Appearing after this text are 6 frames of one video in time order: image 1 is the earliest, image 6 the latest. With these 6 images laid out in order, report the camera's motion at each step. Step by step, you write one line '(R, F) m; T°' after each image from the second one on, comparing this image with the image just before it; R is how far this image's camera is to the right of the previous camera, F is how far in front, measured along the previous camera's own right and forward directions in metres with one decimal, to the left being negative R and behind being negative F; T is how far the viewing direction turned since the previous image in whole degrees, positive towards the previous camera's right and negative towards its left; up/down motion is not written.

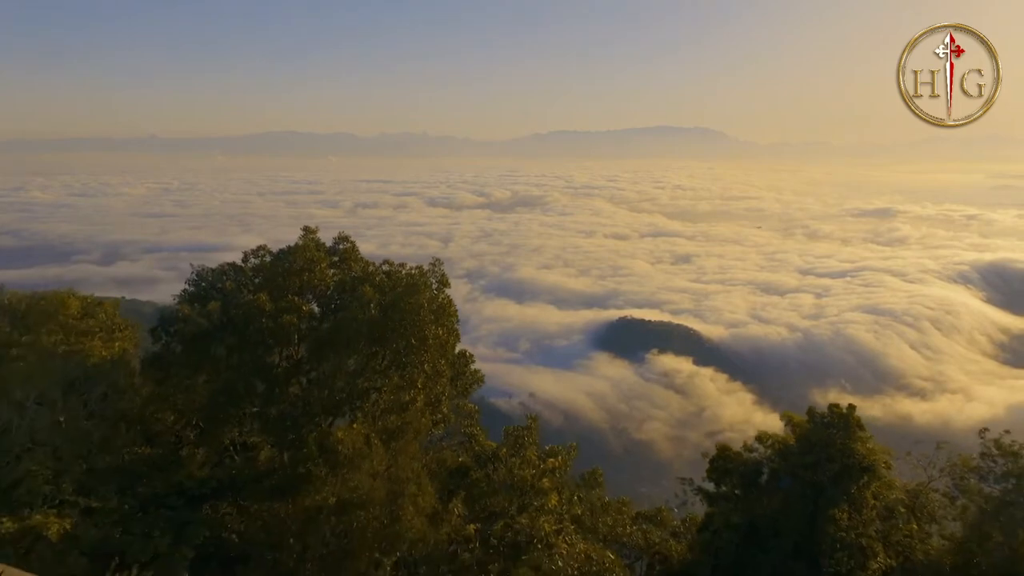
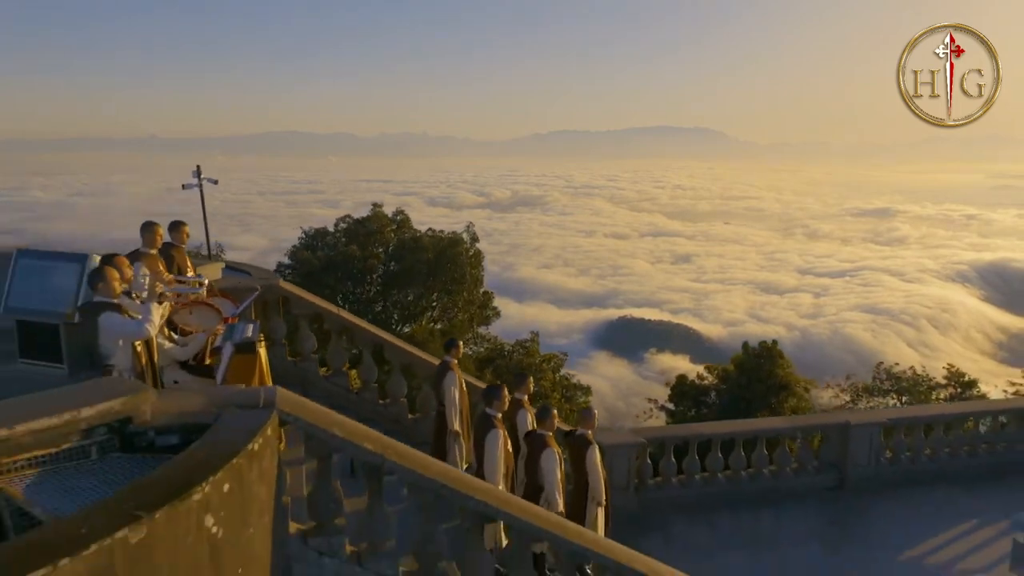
(+0.1, -1.9) m; 0°
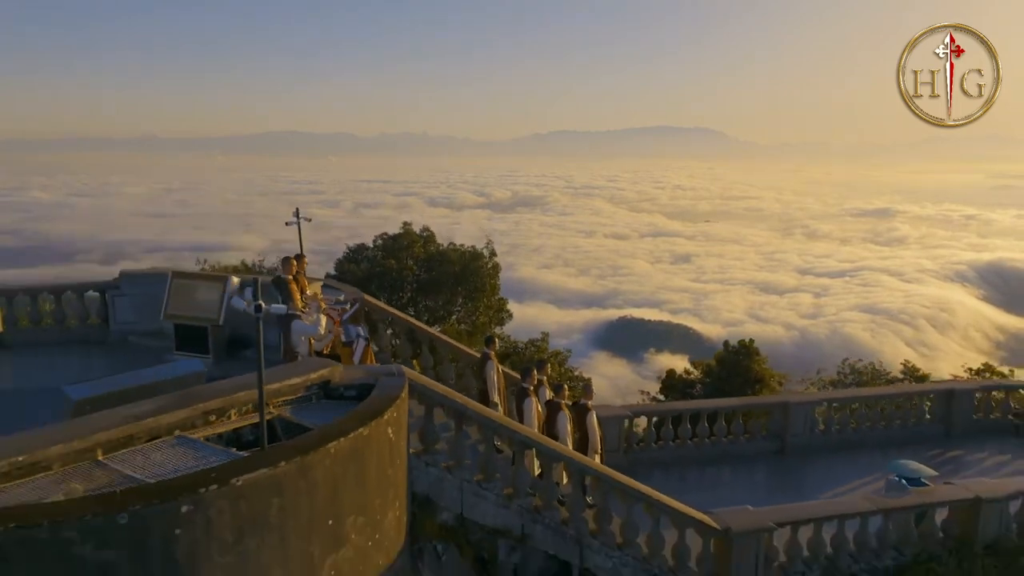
(-0.1, -1.6) m; 0°
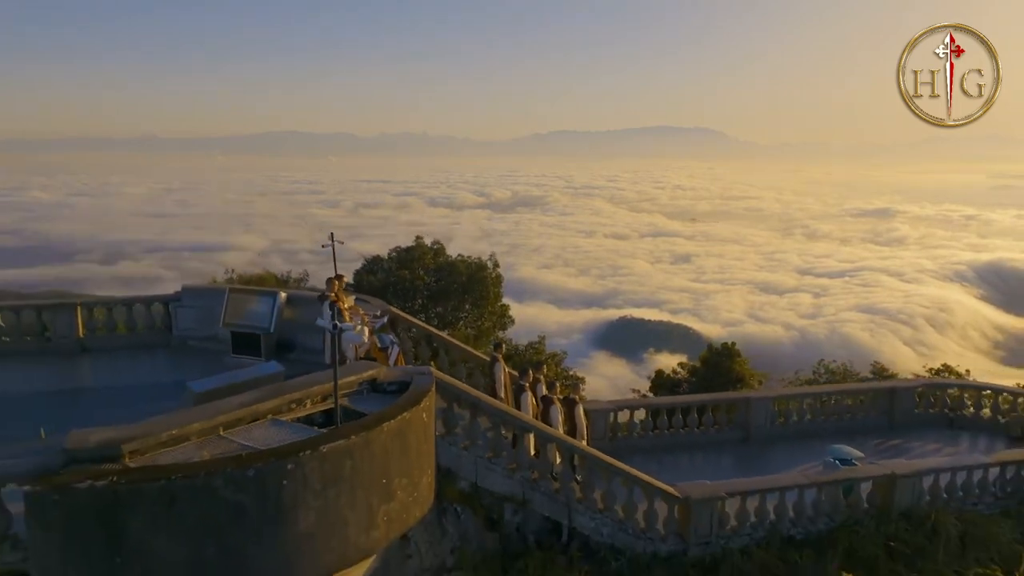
(+0.1, -0.6) m; 0°
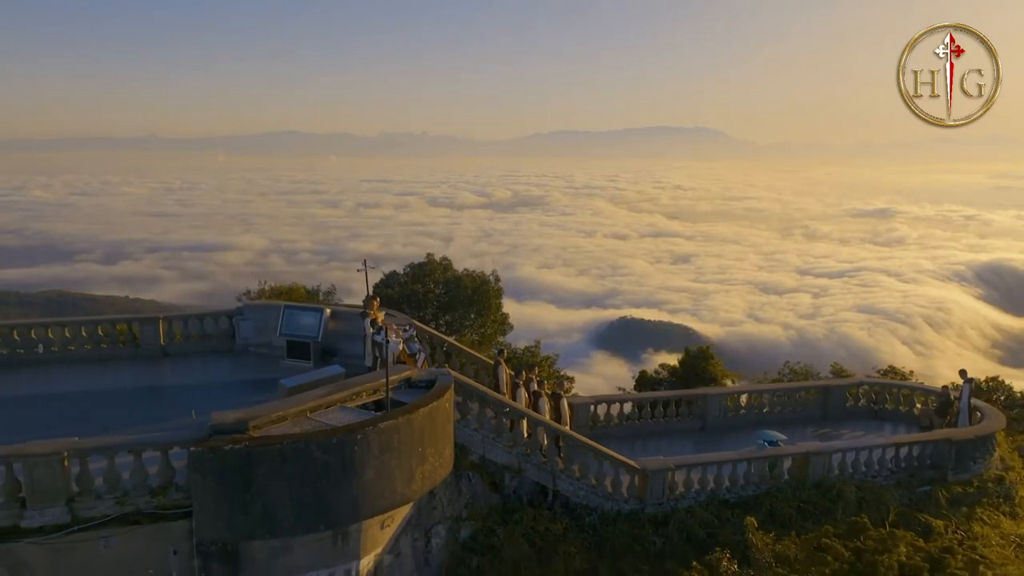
(+0.1, -1.0) m; 0°
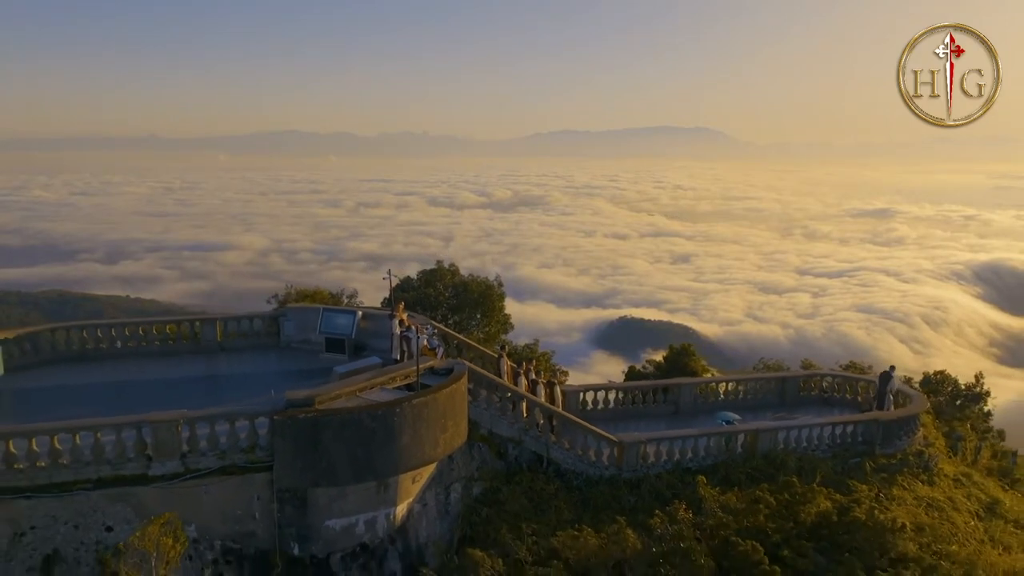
(0.0, -1.6) m; 0°
